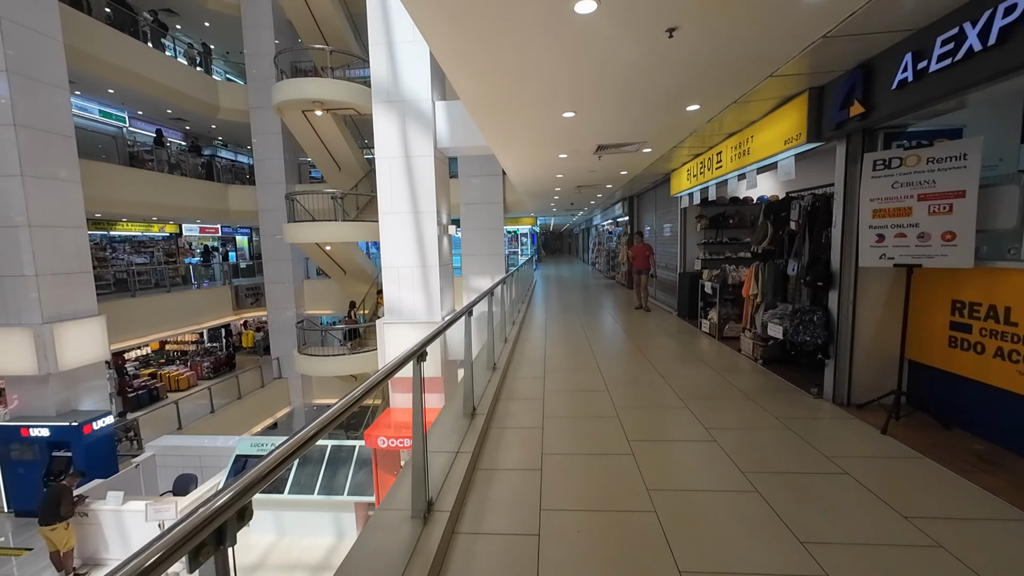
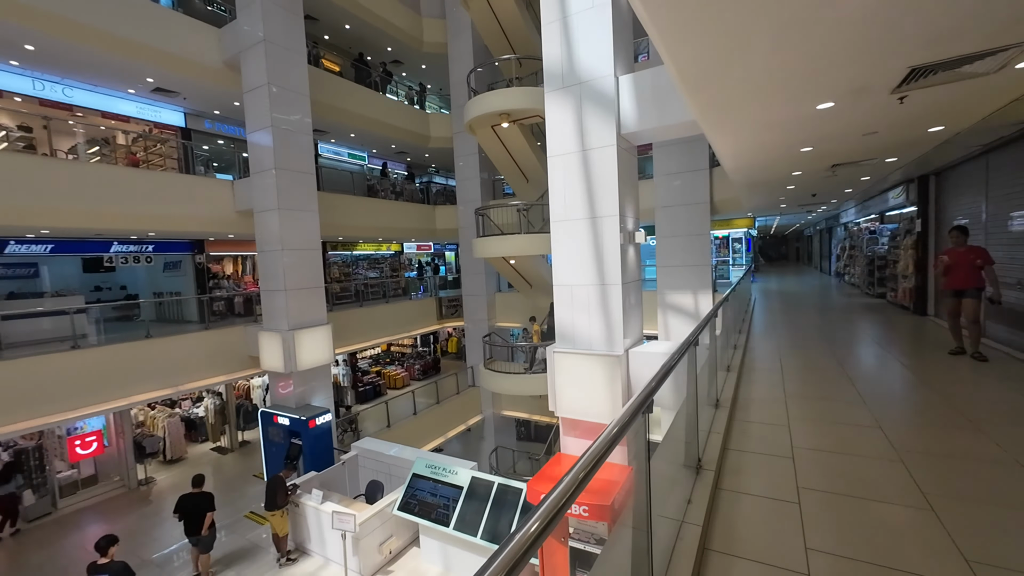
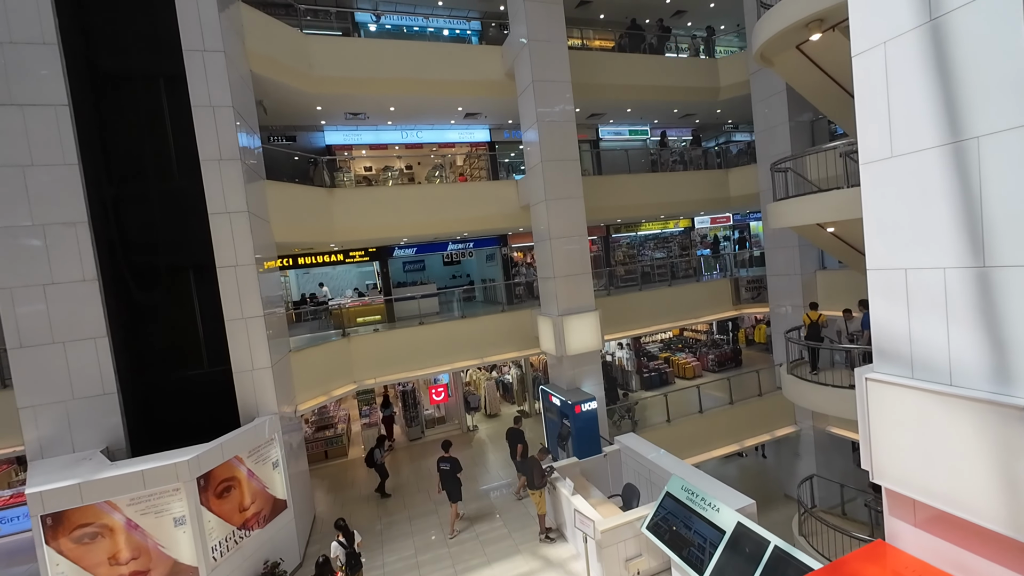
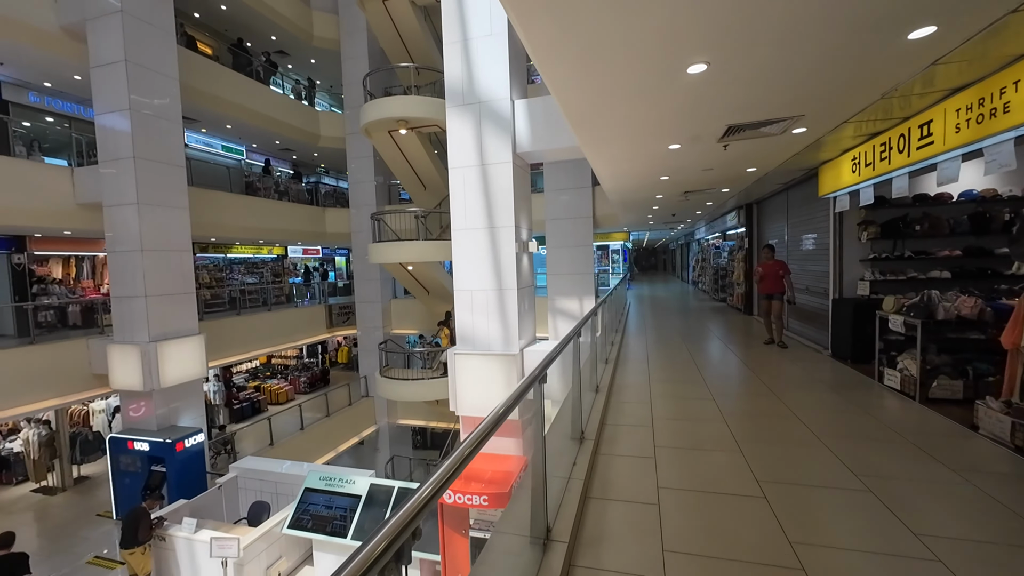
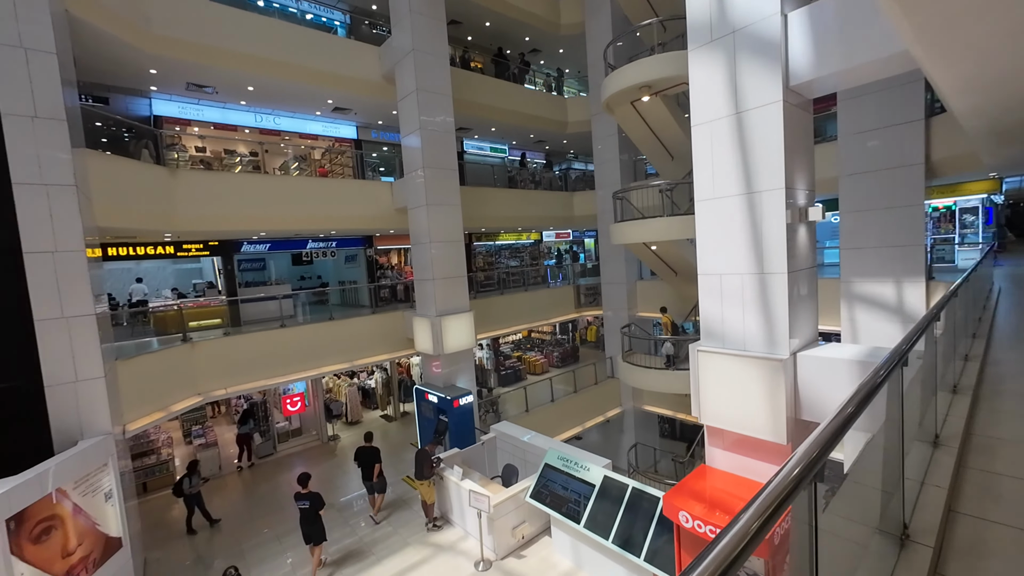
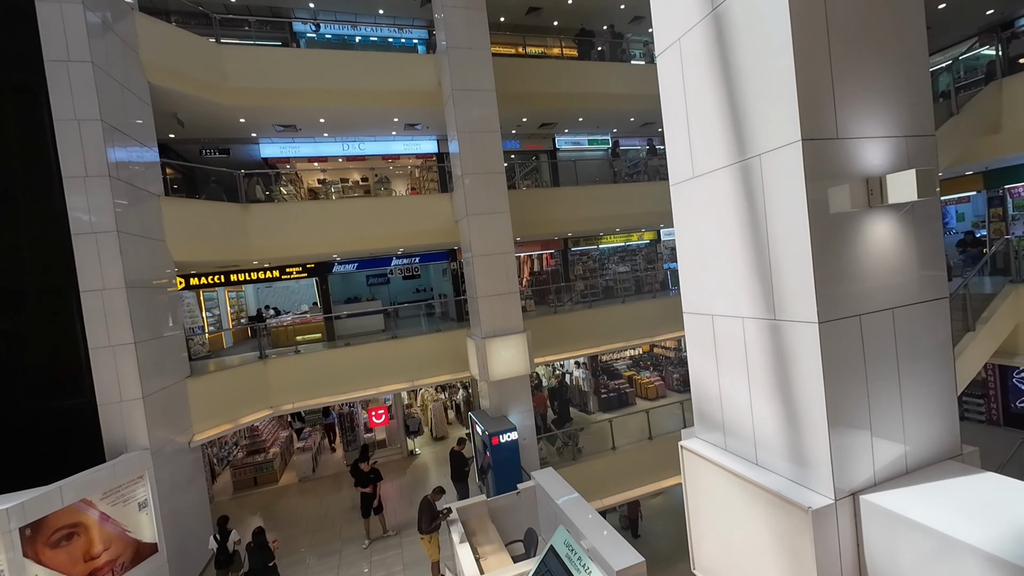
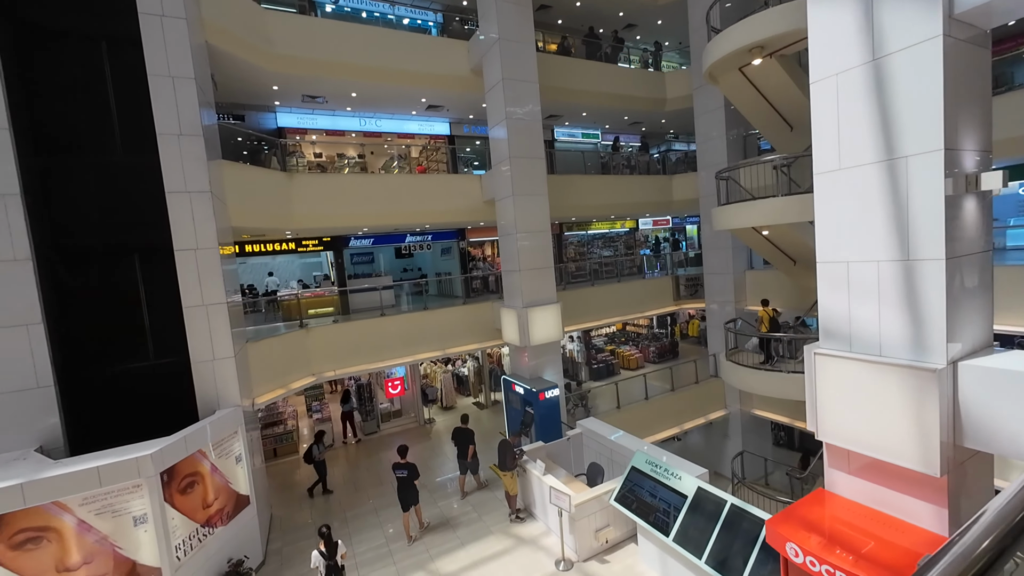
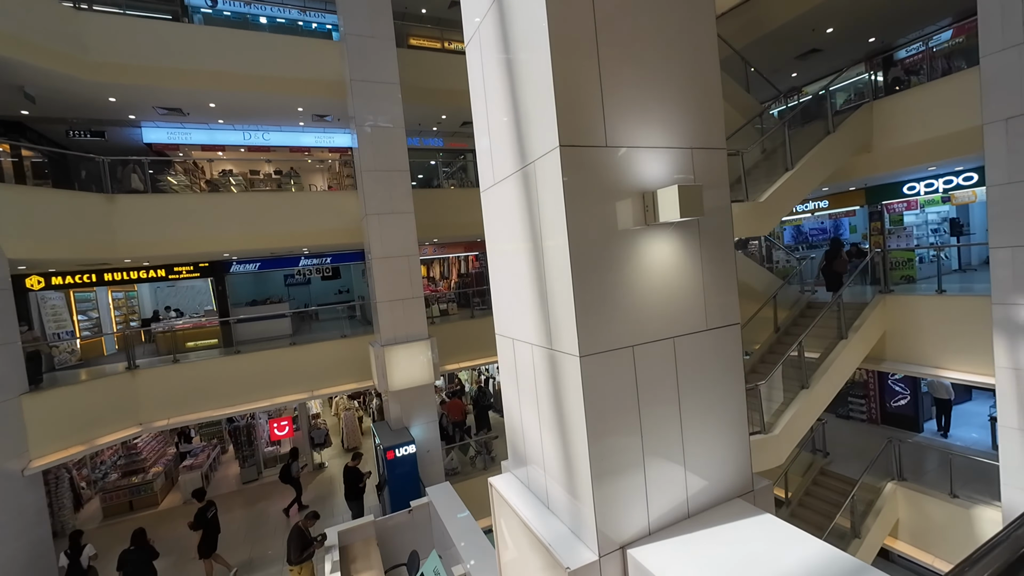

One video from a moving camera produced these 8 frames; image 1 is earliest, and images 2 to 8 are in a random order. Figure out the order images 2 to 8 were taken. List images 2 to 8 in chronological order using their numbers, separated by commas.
4, 2, 5, 7, 3, 6, 8
